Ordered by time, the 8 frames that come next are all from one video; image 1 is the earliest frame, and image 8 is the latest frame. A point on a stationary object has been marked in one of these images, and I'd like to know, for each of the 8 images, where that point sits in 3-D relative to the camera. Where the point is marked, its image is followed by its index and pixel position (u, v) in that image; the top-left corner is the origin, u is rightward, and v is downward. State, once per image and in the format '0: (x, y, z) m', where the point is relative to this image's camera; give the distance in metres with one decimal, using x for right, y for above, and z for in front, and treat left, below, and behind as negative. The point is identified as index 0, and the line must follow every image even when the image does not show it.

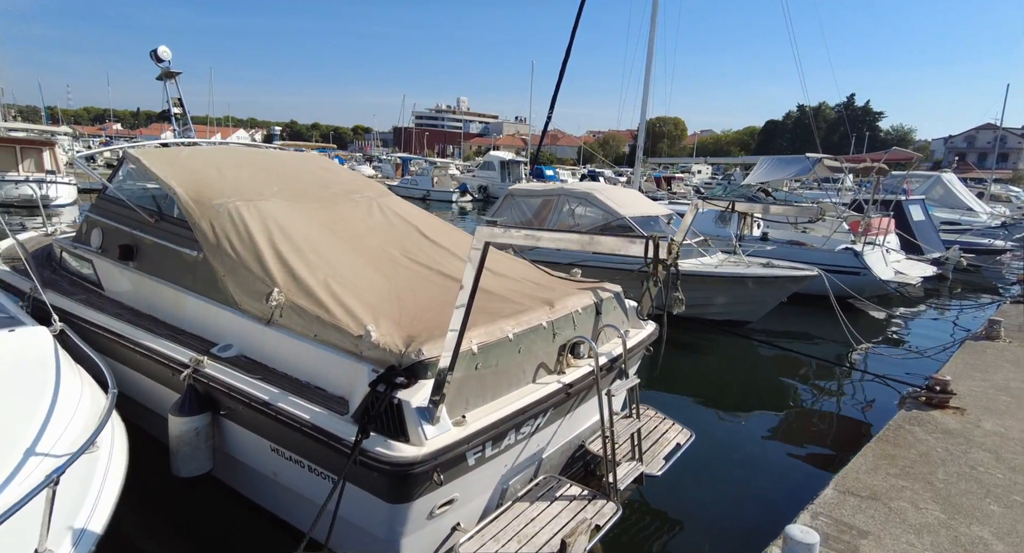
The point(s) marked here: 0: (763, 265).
0: (+3.3, +0.2, +8.2) m
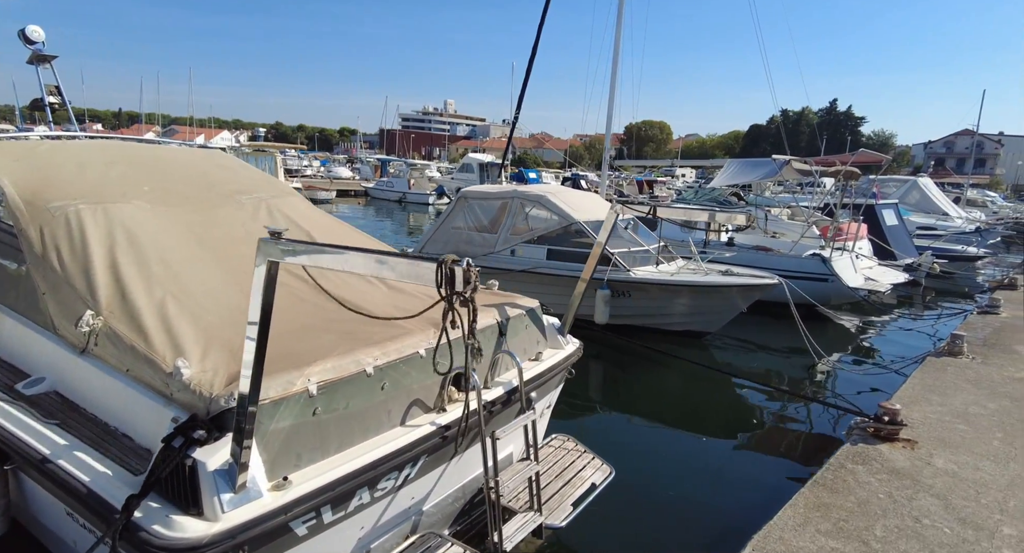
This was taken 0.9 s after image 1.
0: (+2.6, +0.1, +7.8) m
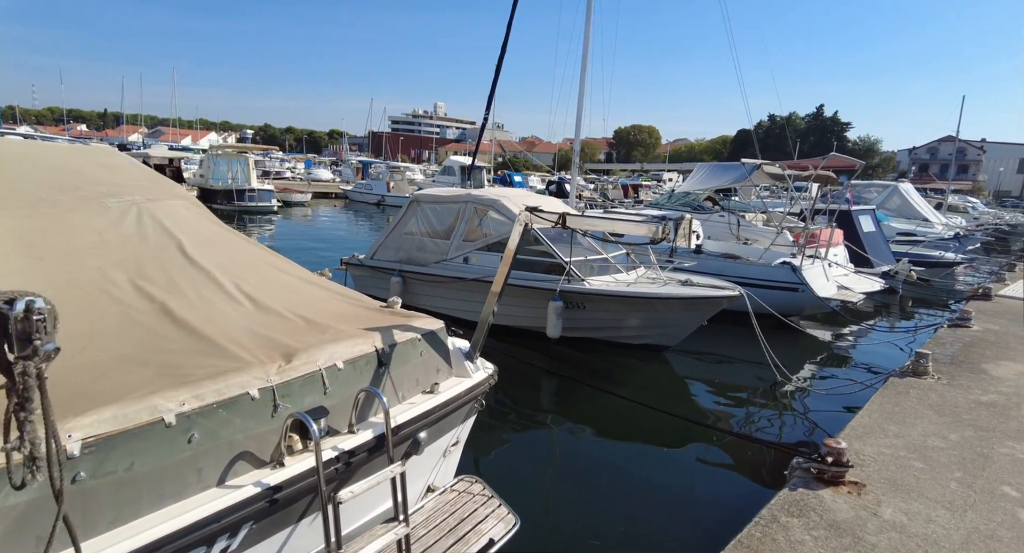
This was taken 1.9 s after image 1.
0: (+2.0, -0.1, +7.4) m
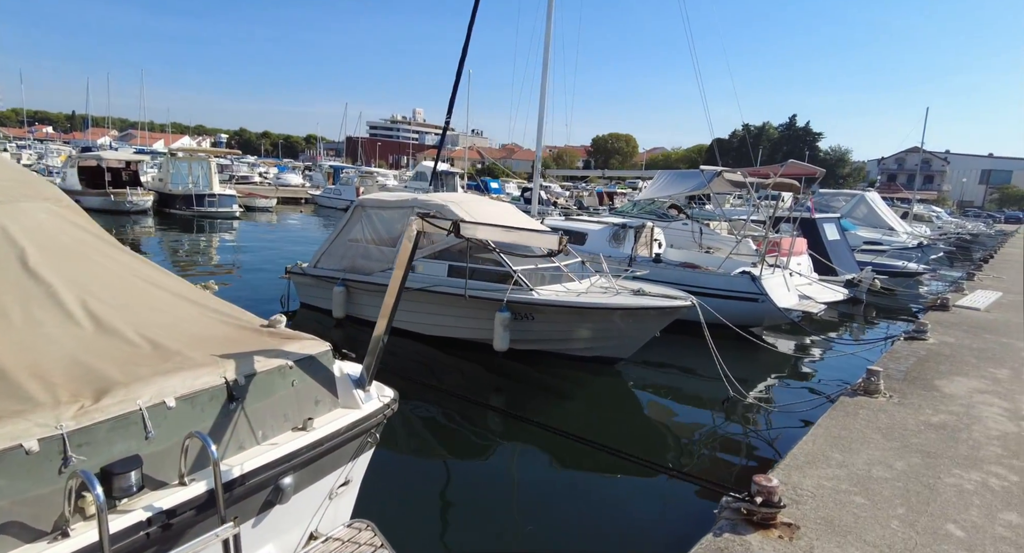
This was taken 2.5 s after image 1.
0: (+1.4, -0.2, +7.1) m
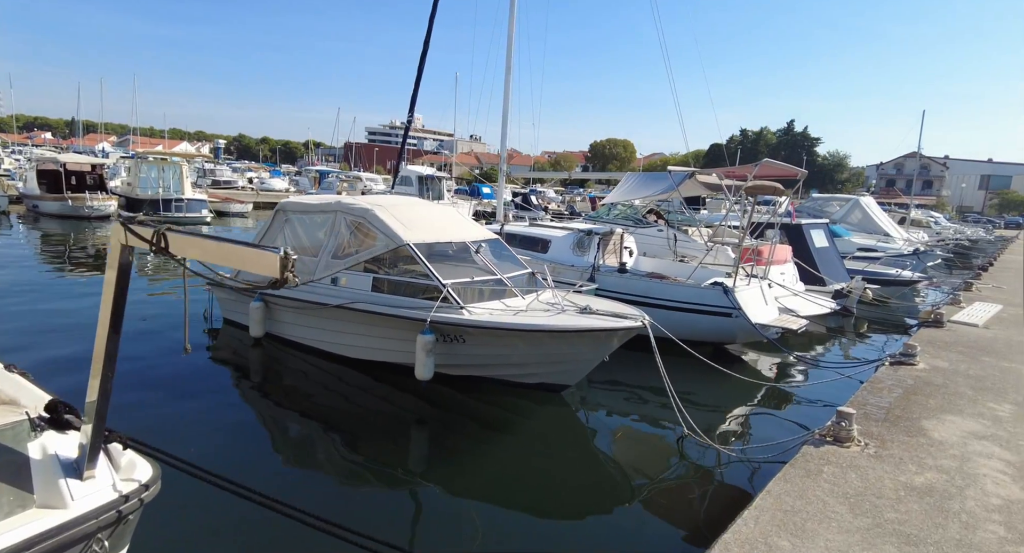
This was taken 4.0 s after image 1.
0: (+0.7, -0.3, +6.2) m
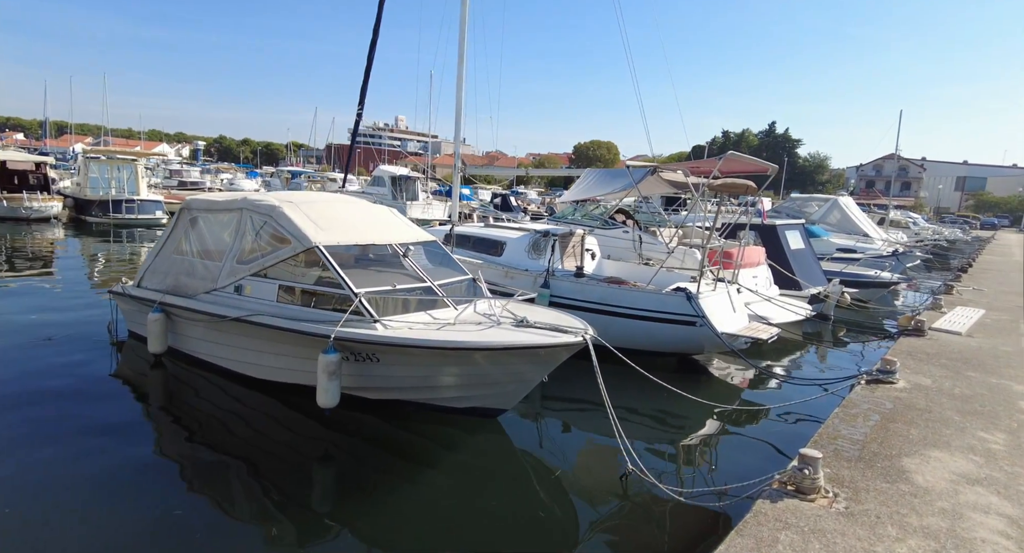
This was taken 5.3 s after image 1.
0: (0.0, -0.4, +5.4) m
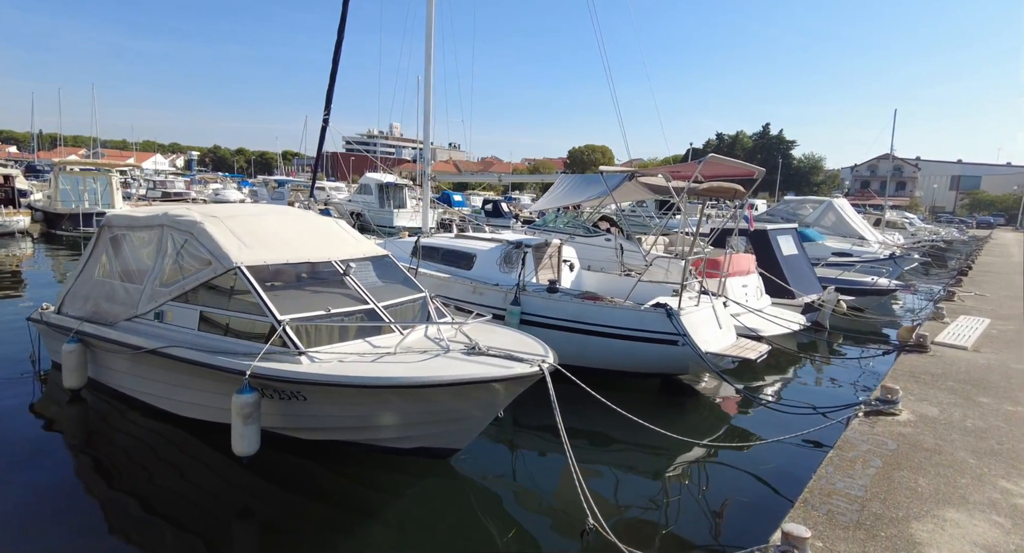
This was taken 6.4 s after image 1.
0: (-0.3, -0.6, +4.8) m
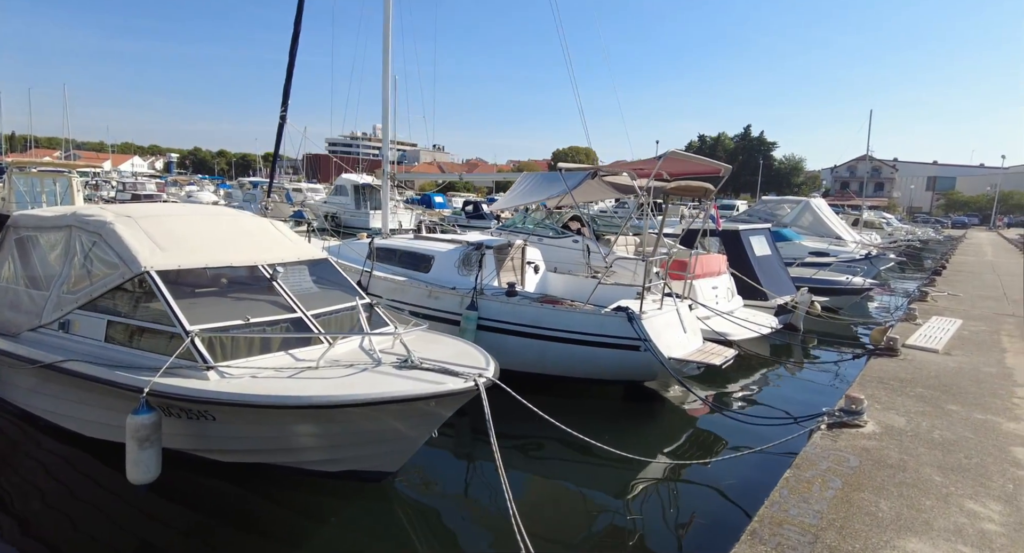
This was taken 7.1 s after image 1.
0: (-0.8, -0.6, +4.4) m
